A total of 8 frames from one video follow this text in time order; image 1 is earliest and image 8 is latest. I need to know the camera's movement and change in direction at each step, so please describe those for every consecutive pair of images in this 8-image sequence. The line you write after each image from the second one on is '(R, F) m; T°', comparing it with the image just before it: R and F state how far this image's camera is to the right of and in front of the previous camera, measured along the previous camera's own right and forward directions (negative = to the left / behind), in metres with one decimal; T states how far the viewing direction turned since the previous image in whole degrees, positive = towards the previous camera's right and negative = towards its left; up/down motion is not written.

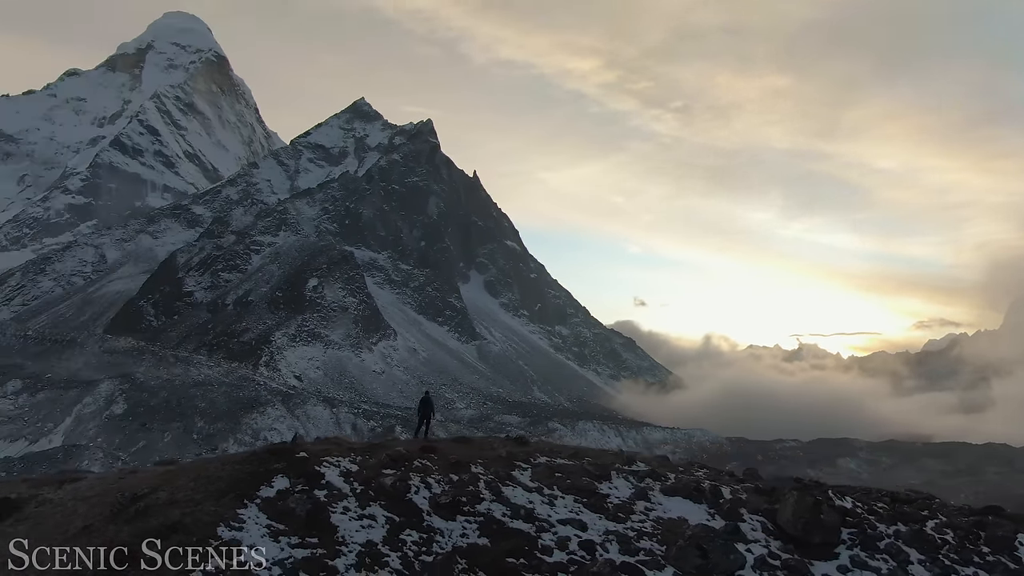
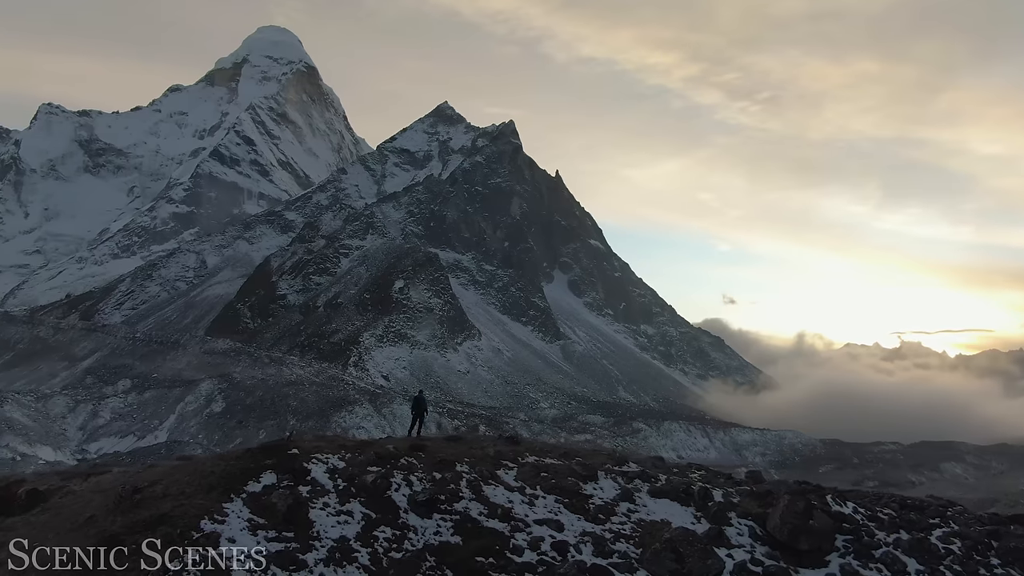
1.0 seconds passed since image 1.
(+2.3, +0.2) m; -6°
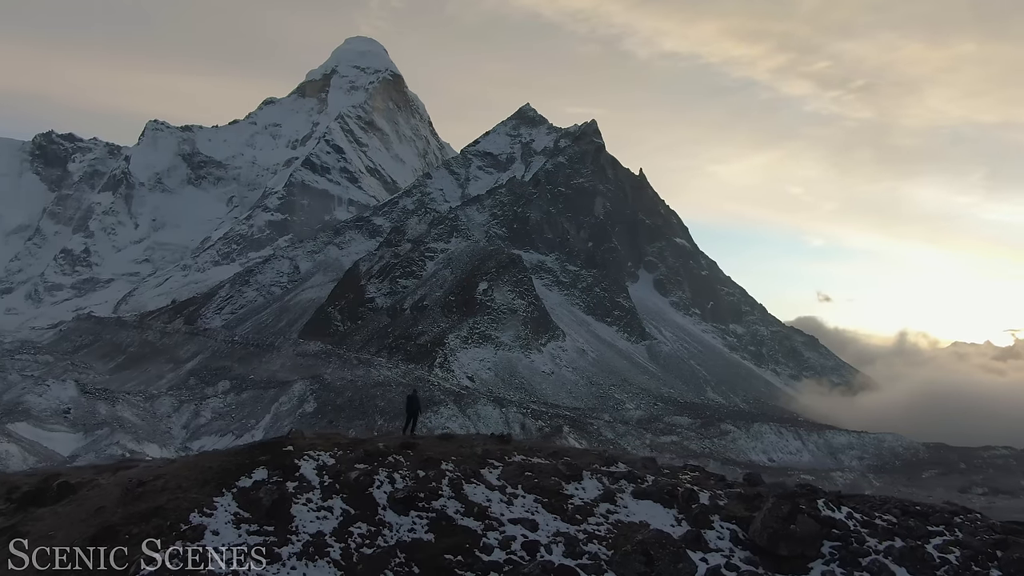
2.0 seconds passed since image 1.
(+2.4, +0.2) m; -7°
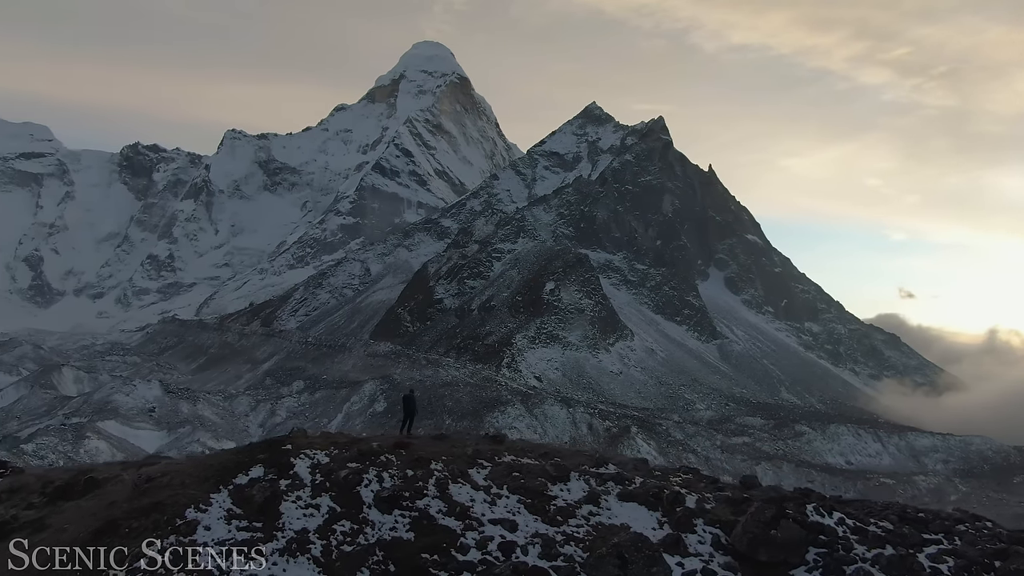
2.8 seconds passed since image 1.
(+1.9, +0.1) m; -5°
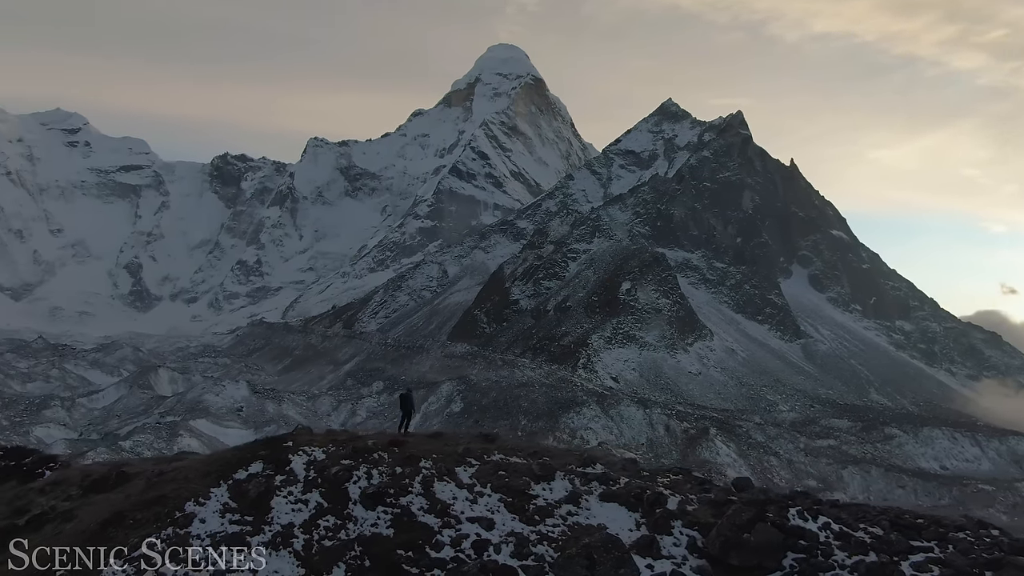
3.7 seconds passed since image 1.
(+2.1, +0.1) m; -6°
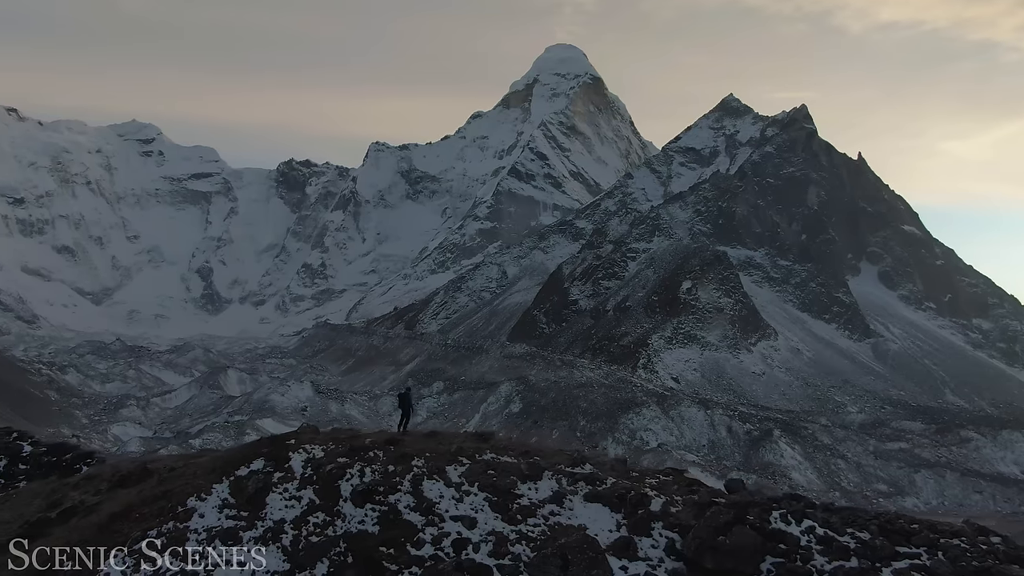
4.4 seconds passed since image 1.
(+1.7, +0.1) m; -5°
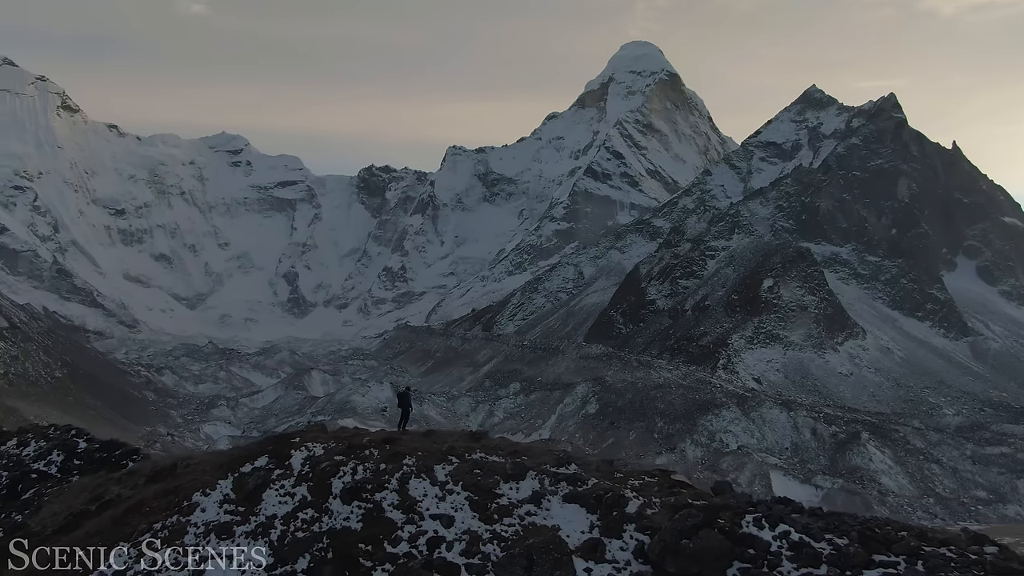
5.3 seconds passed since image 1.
(+2.1, +0.2) m; -6°
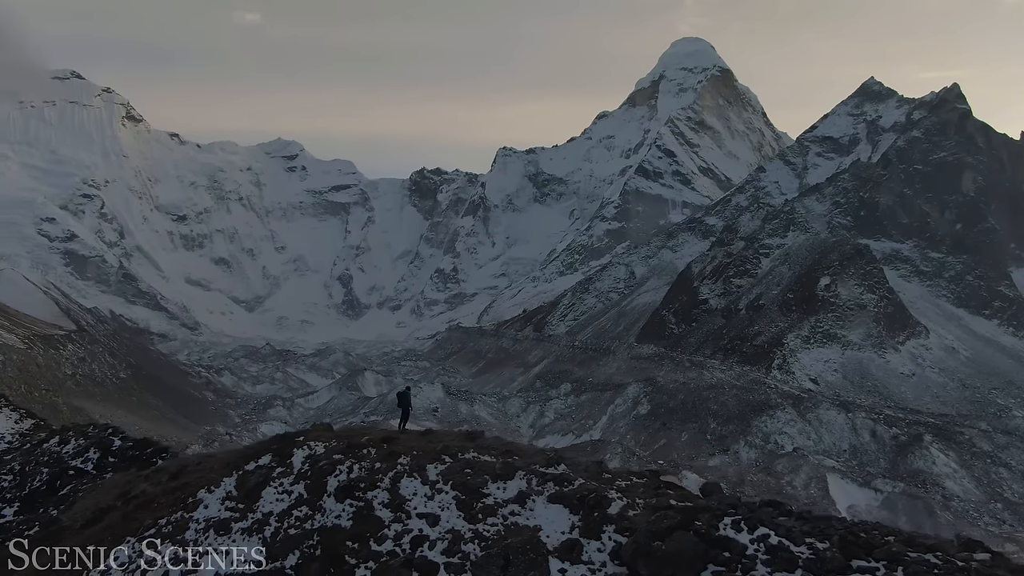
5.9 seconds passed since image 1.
(+1.4, +0.1) m; -4°
